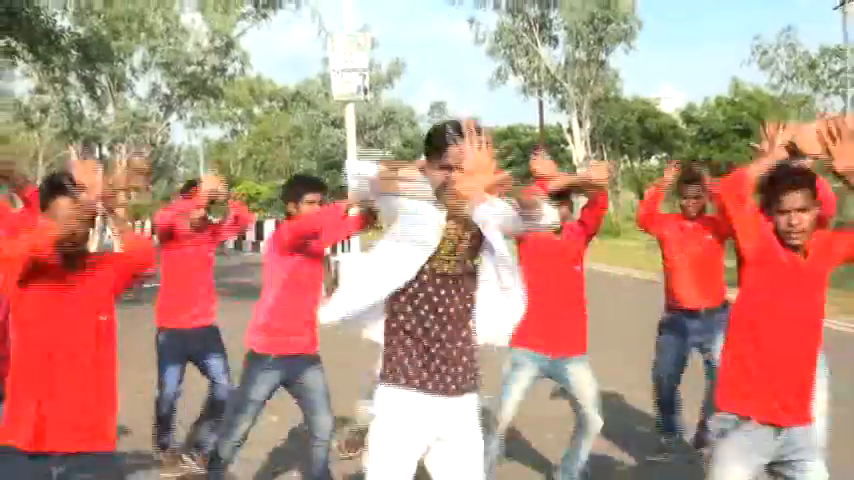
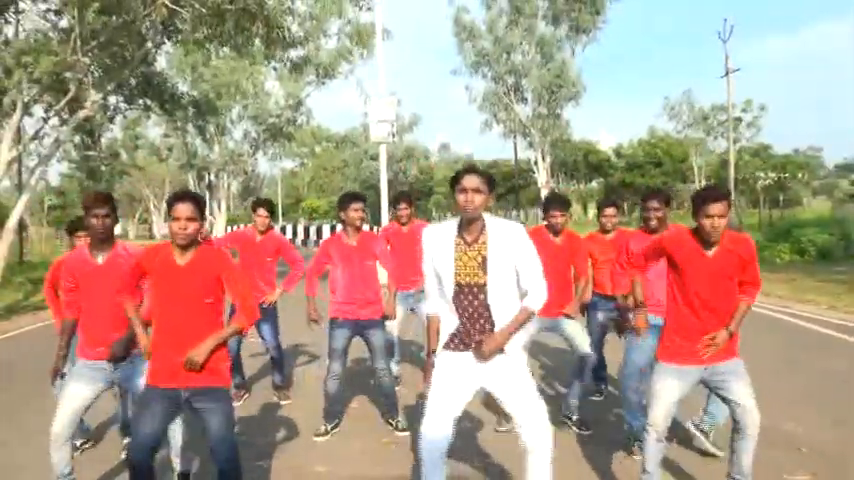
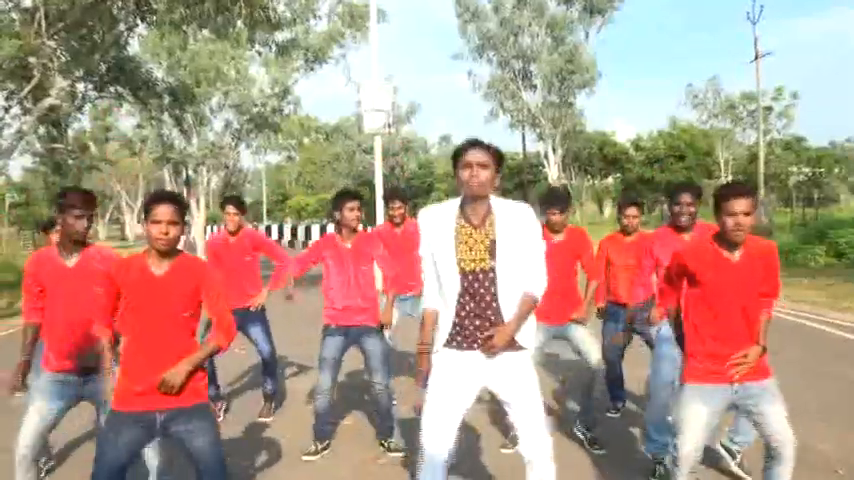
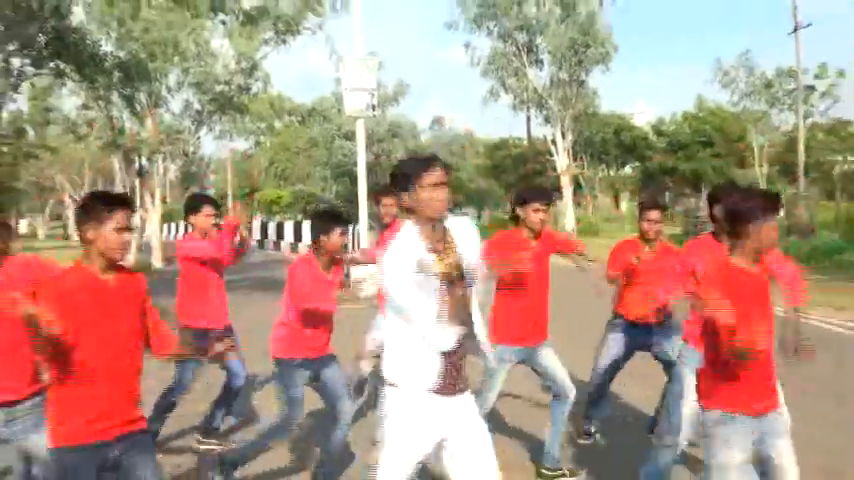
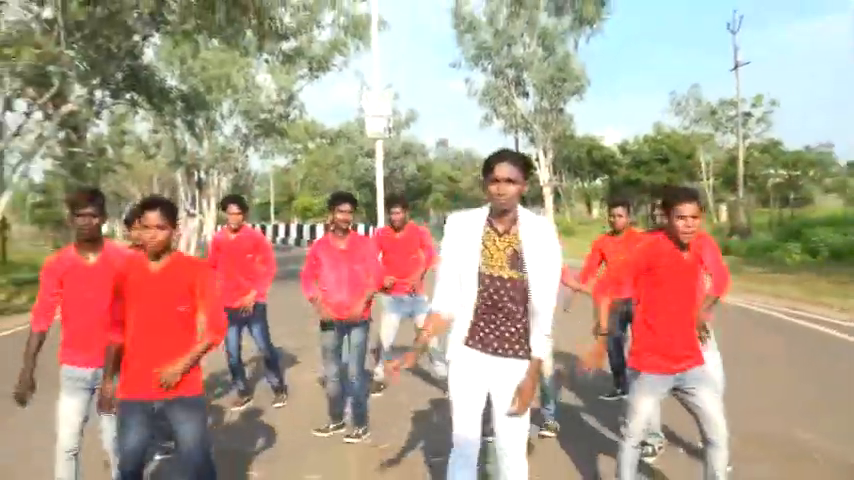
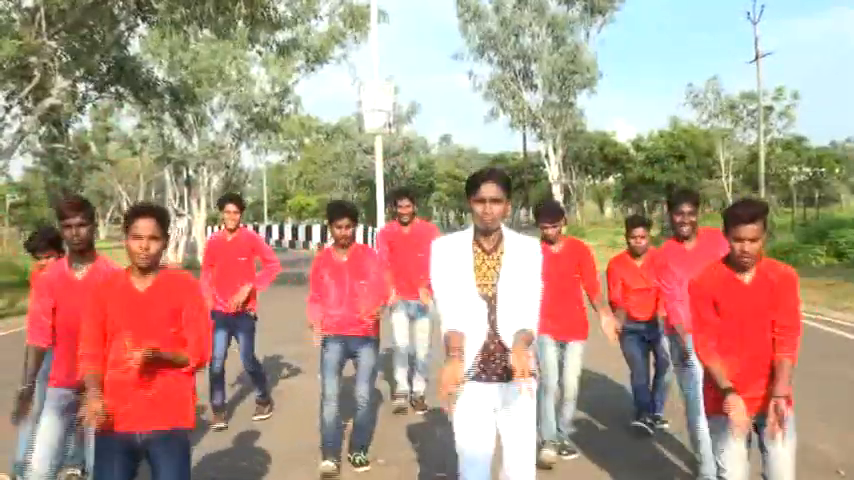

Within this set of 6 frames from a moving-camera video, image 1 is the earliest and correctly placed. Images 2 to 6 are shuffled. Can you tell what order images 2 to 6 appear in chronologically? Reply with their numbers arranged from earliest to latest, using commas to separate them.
4, 5, 2, 3, 6
